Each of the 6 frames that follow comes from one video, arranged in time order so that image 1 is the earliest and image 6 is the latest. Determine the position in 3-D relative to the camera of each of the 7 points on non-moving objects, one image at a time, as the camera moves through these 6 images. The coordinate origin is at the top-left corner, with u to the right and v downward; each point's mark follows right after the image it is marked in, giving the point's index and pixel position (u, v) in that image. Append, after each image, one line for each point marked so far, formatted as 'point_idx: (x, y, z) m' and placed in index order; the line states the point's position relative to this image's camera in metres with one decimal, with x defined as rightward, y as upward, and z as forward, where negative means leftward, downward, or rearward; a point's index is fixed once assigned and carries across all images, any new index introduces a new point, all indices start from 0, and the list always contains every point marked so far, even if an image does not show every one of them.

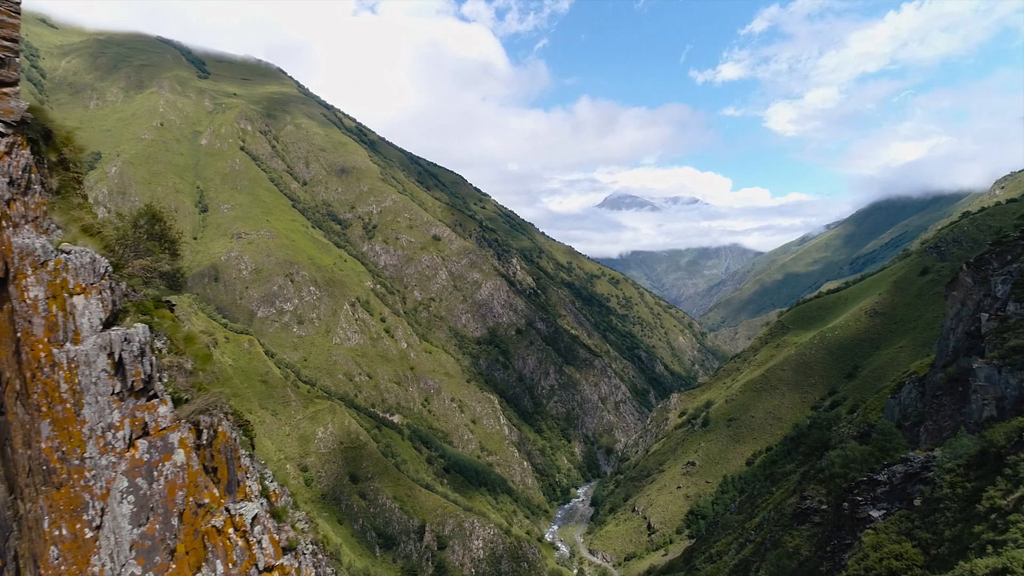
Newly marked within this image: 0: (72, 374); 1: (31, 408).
0: (-3.9, -0.9, +6.5) m
1: (-4.3, -1.1, +6.2) m
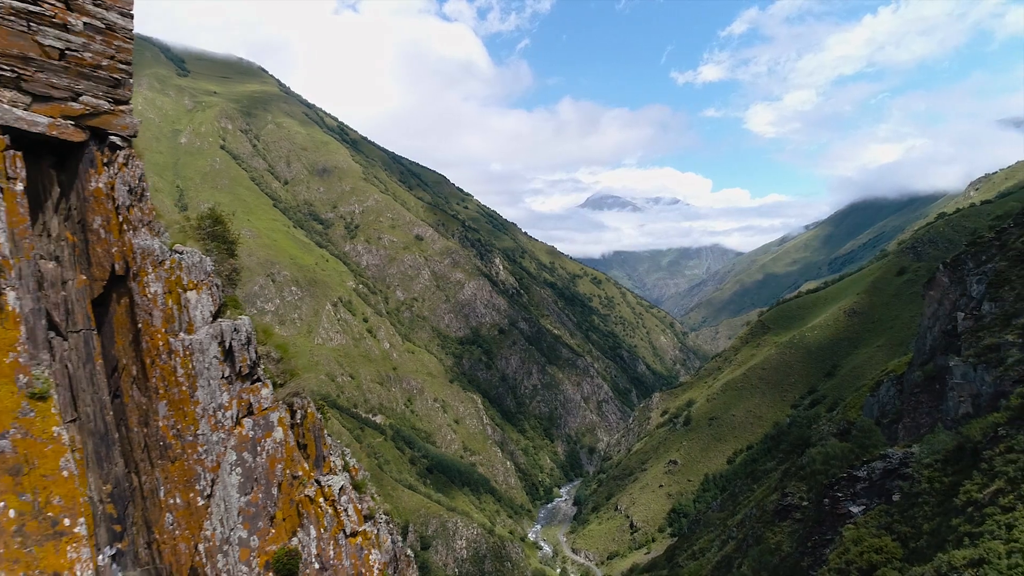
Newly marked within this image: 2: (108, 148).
0: (-3.3, -0.8, +7.3) m
1: (-3.6, -1.0, +7.0) m
2: (-4.1, +1.4, +7.2) m
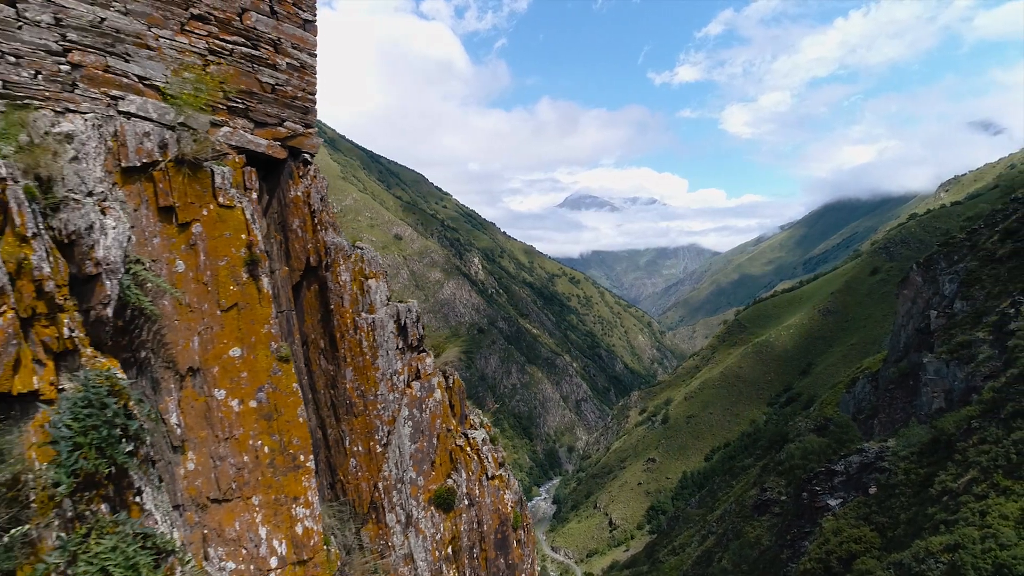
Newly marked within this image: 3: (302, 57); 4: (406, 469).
0: (-1.8, -0.7, +9.0) m
1: (-2.1, -0.9, +8.7) m
2: (-2.7, +1.6, +8.9) m
3: (-2.6, +2.9, +8.9) m
4: (-1.4, -2.4, +9.2) m
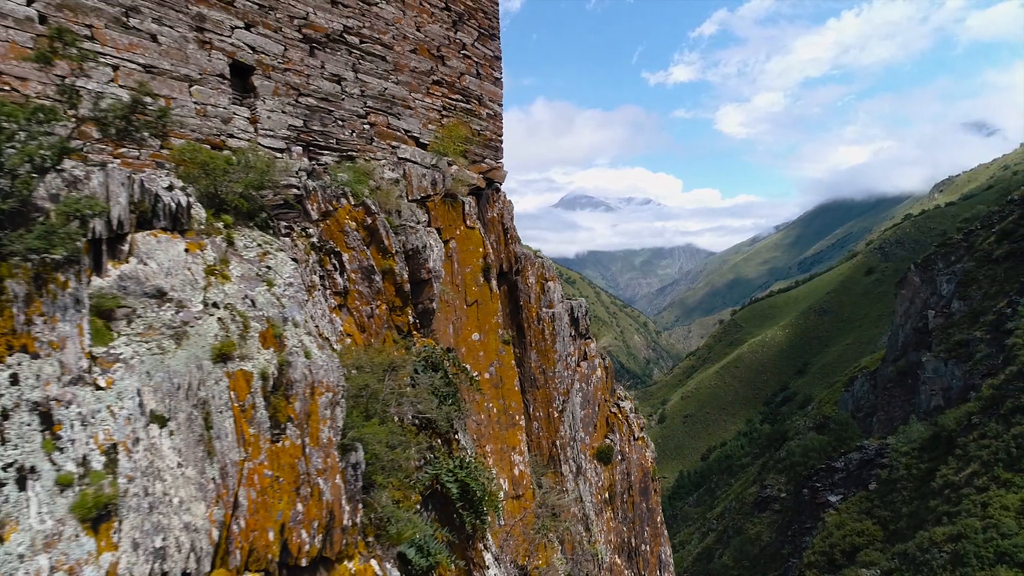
0: (+0.6, -0.7, +11.5) m
1: (+0.3, -0.9, +11.1) m
2: (-0.3, +1.6, +11.3) m
3: (-0.3, +2.9, +11.3) m
4: (+1.0, -2.4, +11.6) m
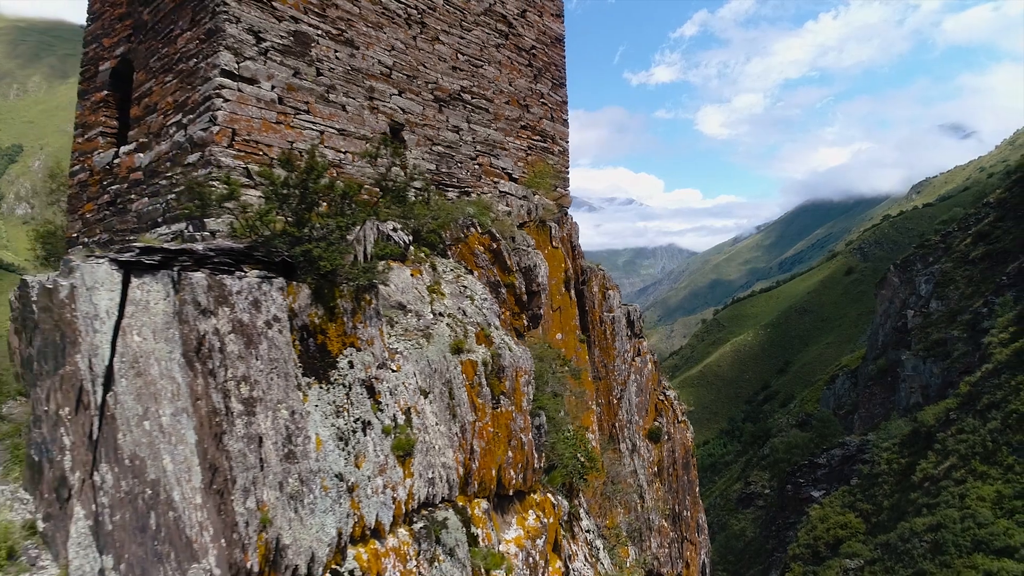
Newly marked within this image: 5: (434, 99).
0: (+1.9, -0.8, +13.7) m
1: (+1.5, -1.0, +13.4) m
2: (+1.0, +1.4, +13.5) m
3: (+1.0, +2.8, +13.5) m
4: (+2.3, -2.5, +13.9) m
5: (-1.2, +2.9, +10.6) m
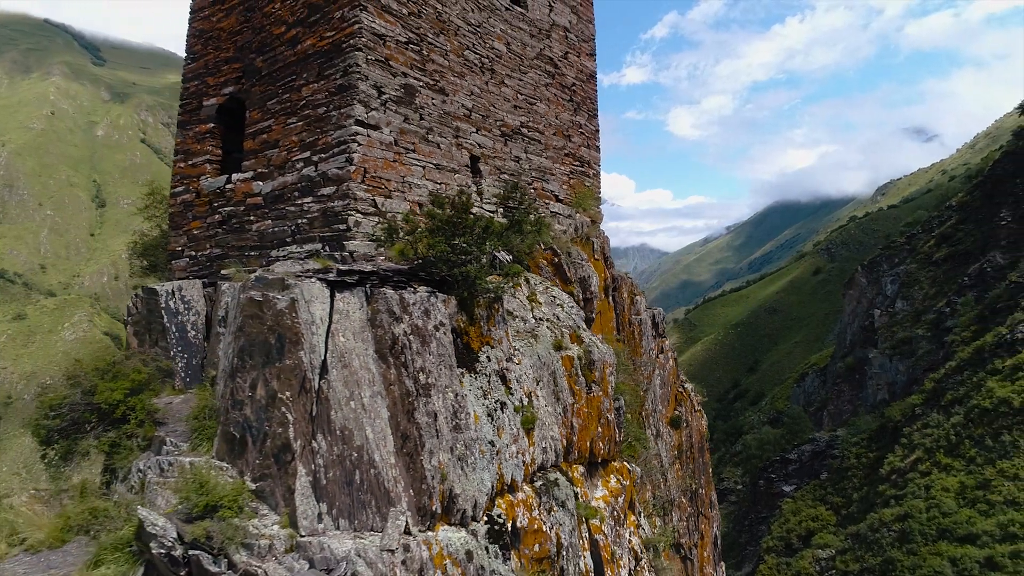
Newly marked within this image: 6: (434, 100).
0: (+2.7, -1.0, +15.6) m
1: (+2.4, -1.2, +15.3) m
2: (+1.9, +1.3, +15.4) m
3: (+1.9, +2.7, +15.5) m
4: (+3.1, -2.7, +15.8) m
5: (-0.2, +2.7, +12.4) m
6: (-1.2, +2.9, +10.8) m
